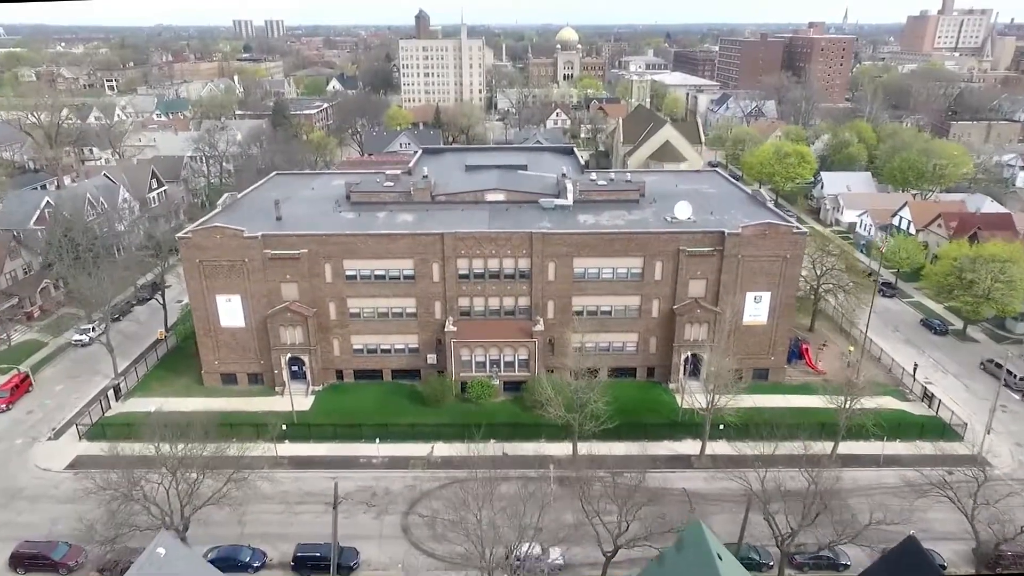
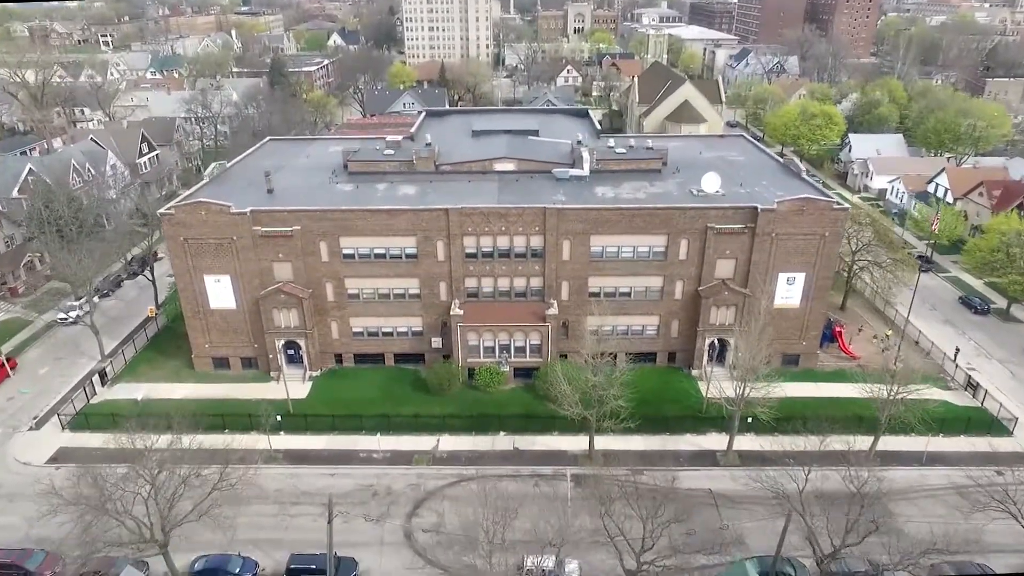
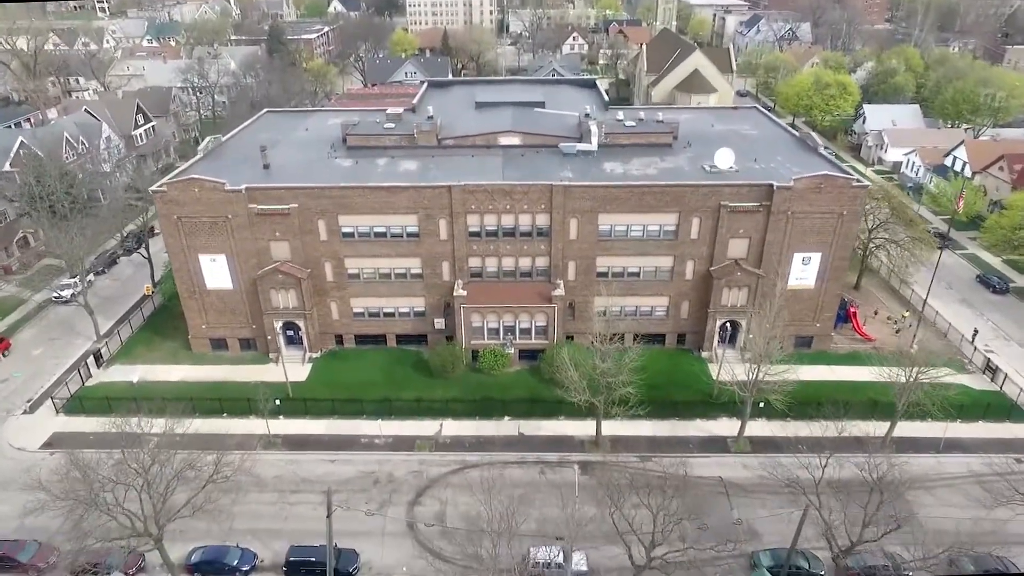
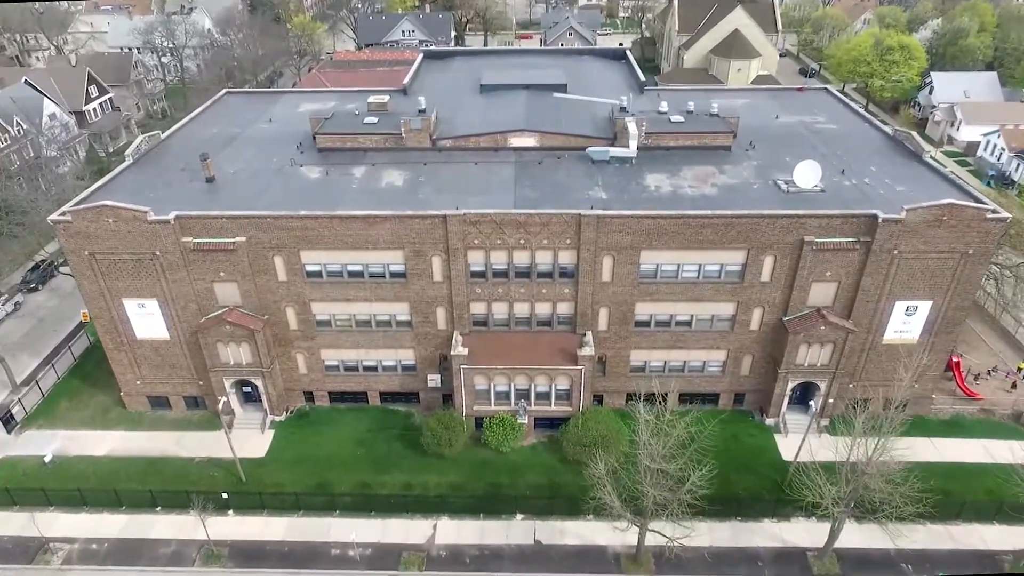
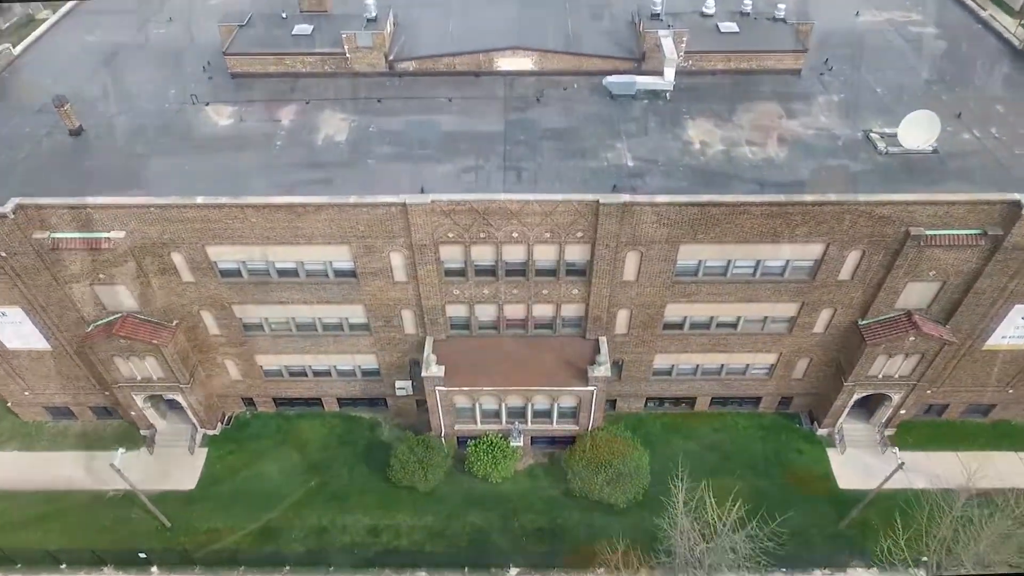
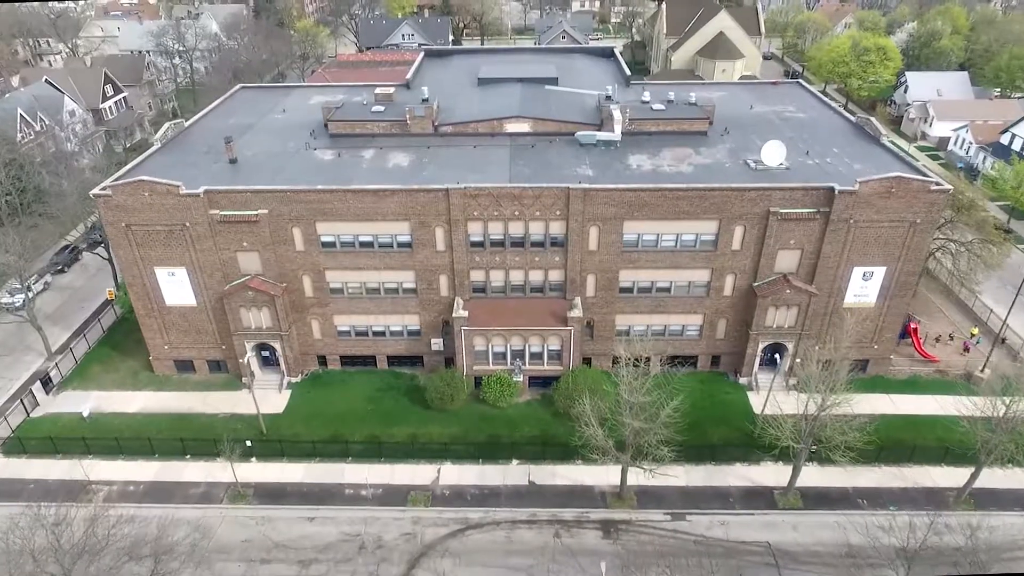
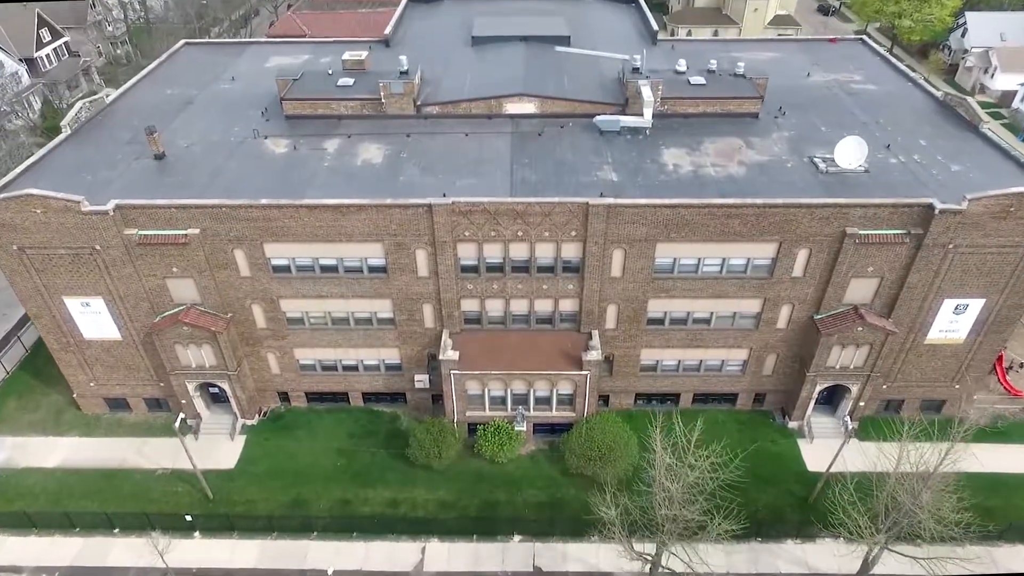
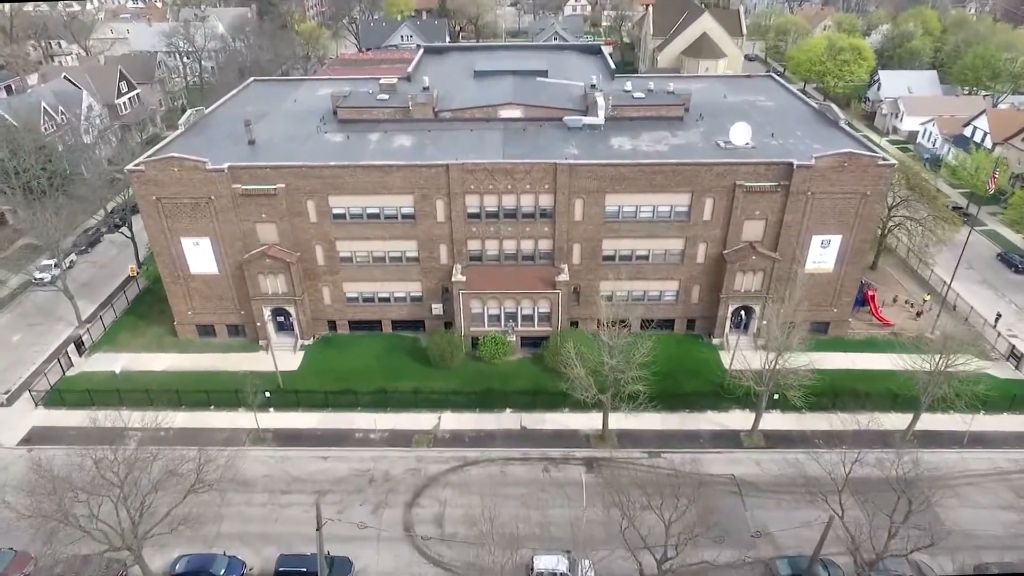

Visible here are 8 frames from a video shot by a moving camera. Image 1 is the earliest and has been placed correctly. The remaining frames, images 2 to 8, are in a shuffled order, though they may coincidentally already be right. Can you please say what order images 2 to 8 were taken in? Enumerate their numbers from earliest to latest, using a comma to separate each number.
2, 3, 8, 6, 4, 7, 5
